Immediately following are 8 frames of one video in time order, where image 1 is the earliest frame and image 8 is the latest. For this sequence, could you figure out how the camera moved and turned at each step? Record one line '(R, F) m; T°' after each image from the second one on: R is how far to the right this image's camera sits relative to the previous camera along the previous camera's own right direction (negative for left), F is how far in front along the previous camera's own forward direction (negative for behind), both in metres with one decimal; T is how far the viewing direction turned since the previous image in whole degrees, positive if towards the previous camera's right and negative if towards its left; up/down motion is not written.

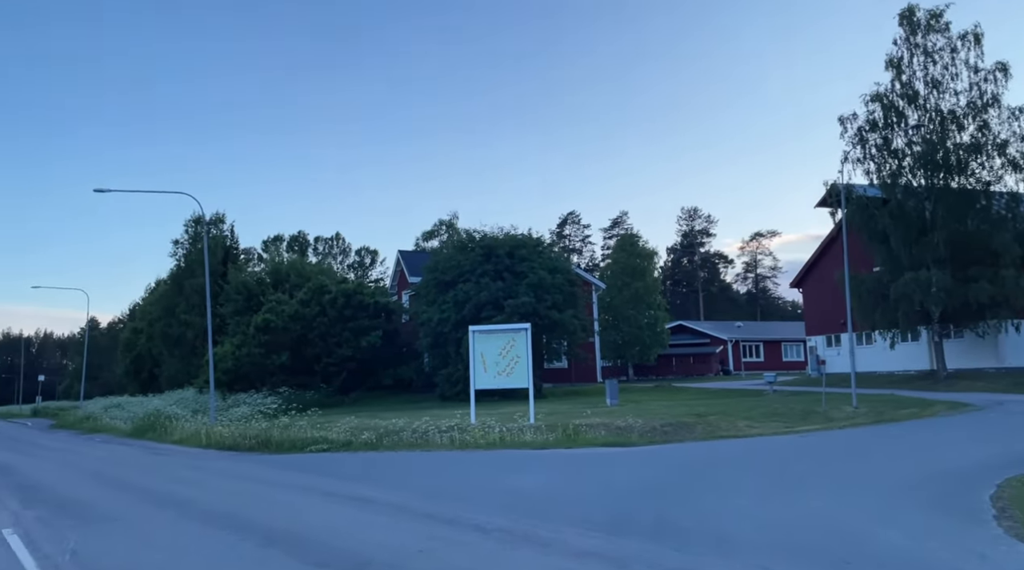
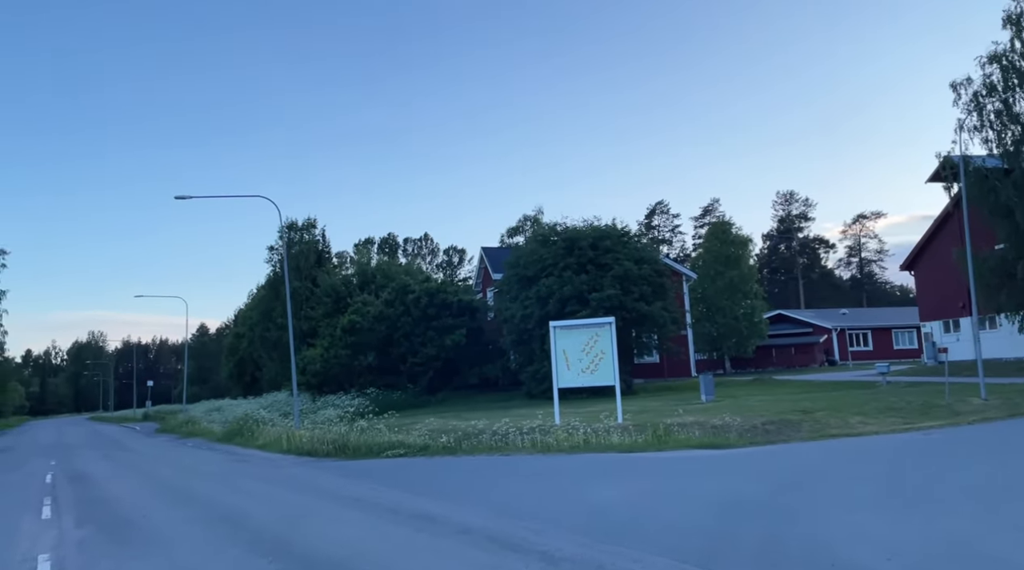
(+0.2, +1.0) m; -6°
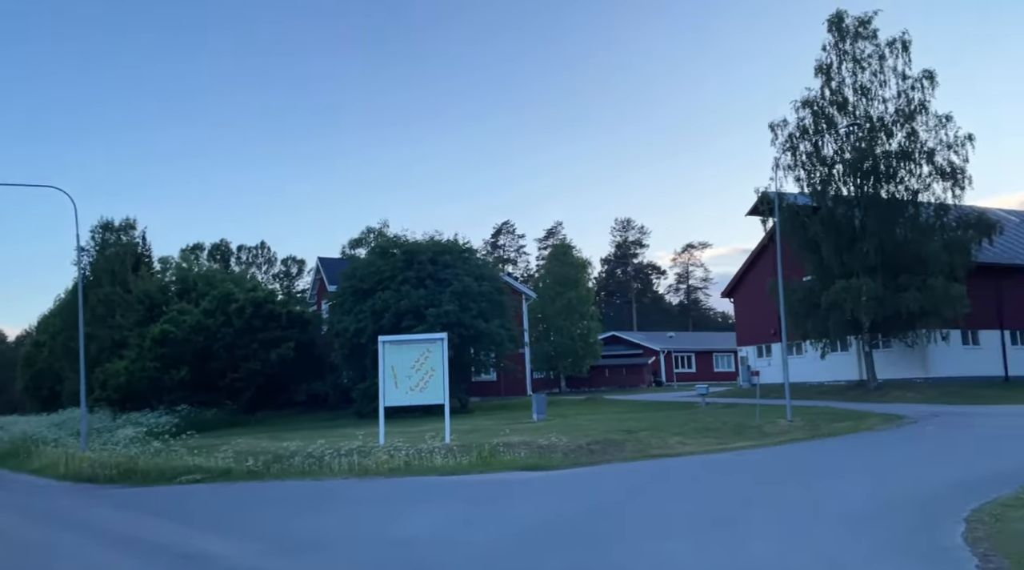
(+0.3, +0.4) m; +11°
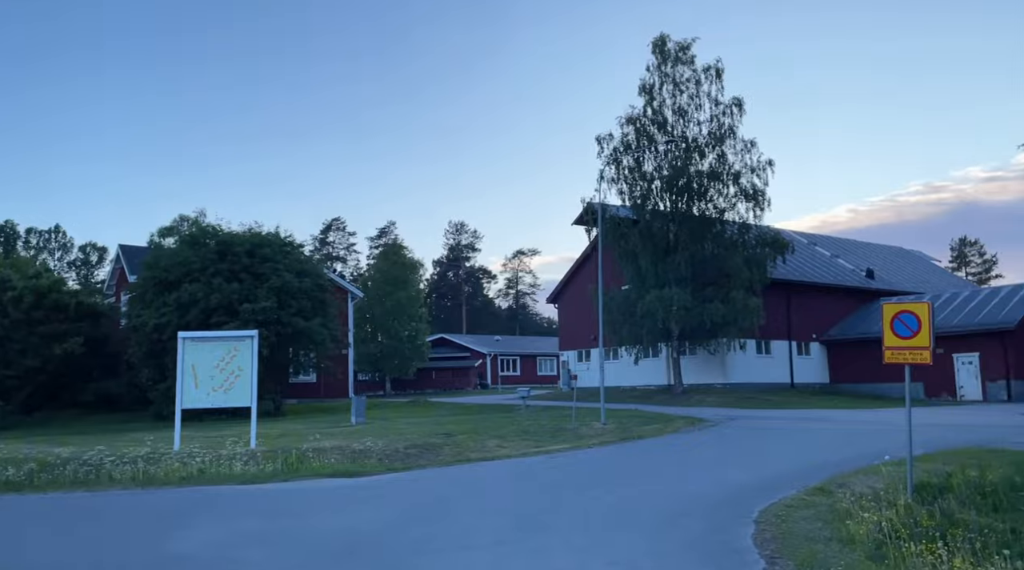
(+0.2, +0.3) m; +12°
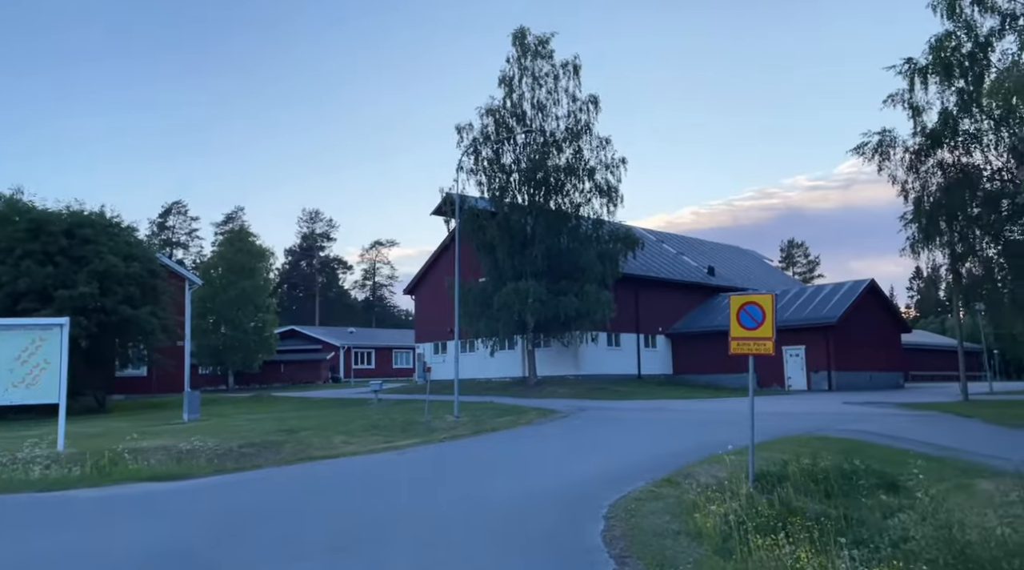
(+0.2, +0.6) m; +10°
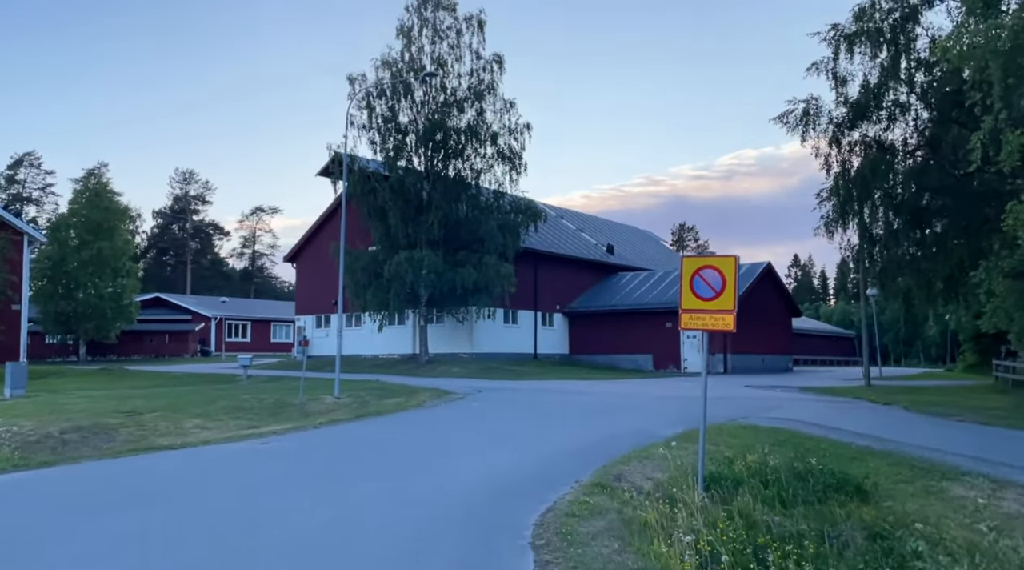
(-0.1, +2.7) m; +8°
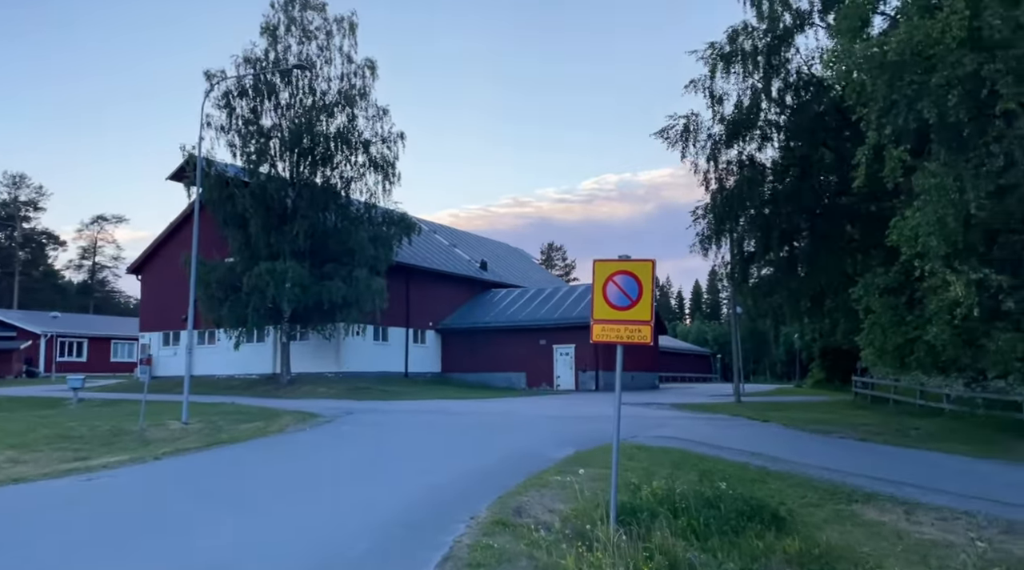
(-0.2, +1.4) m; +9°
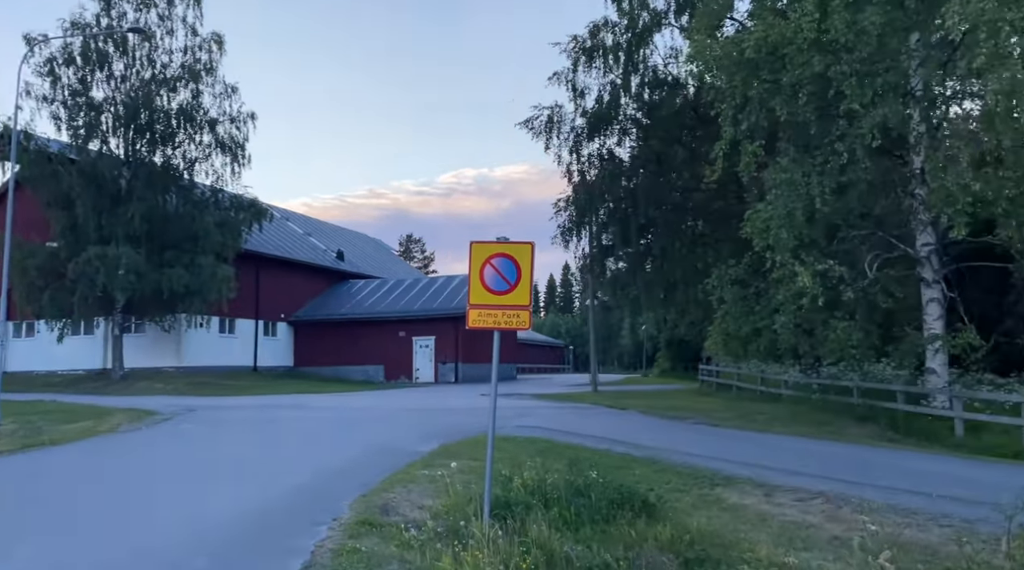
(-0.1, +0.5) m; +10°
